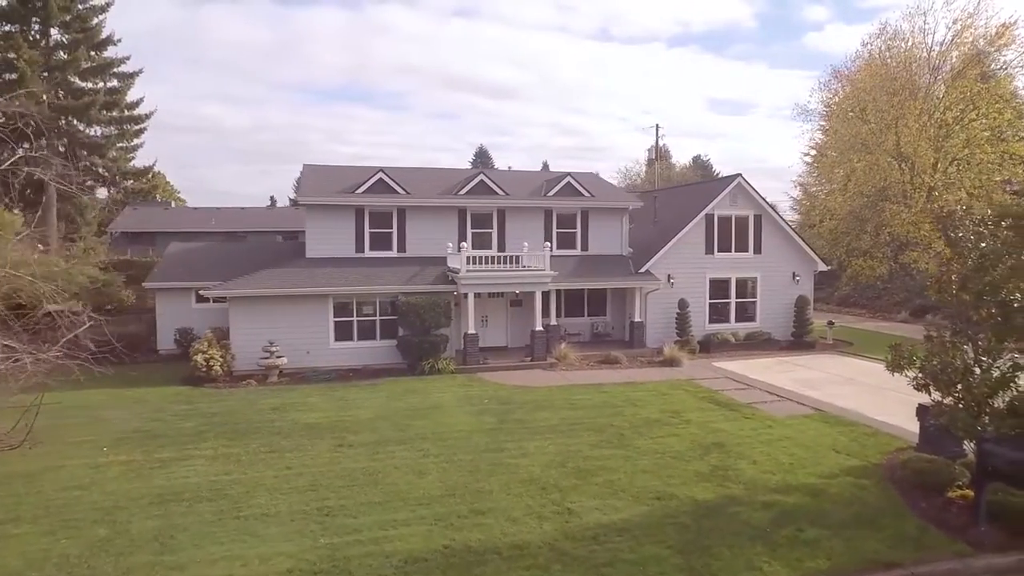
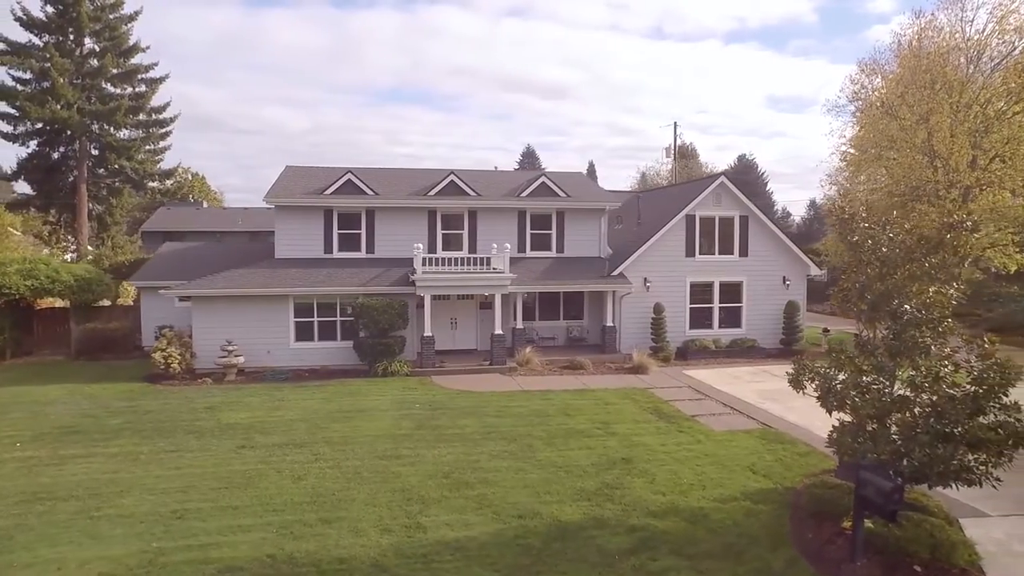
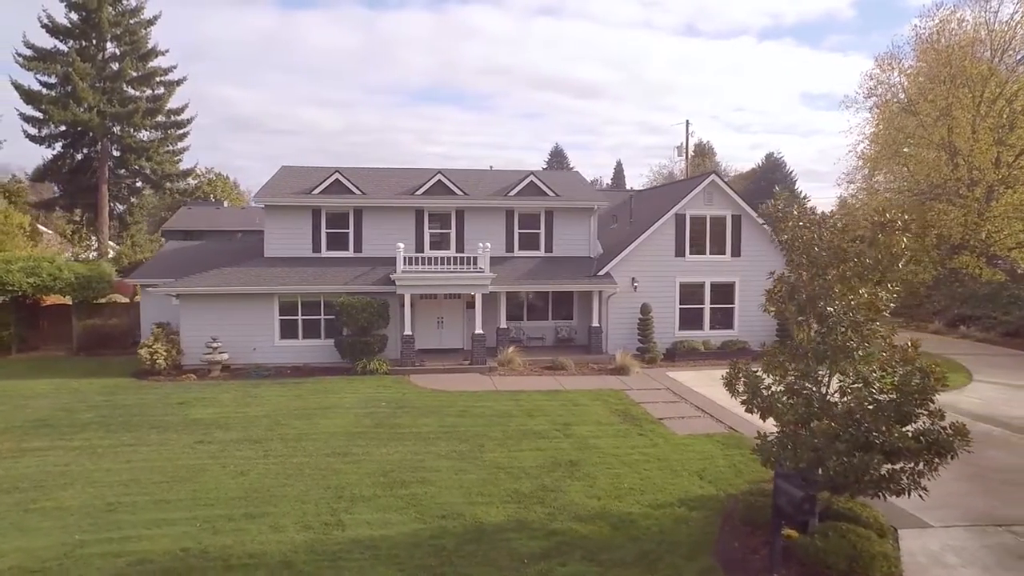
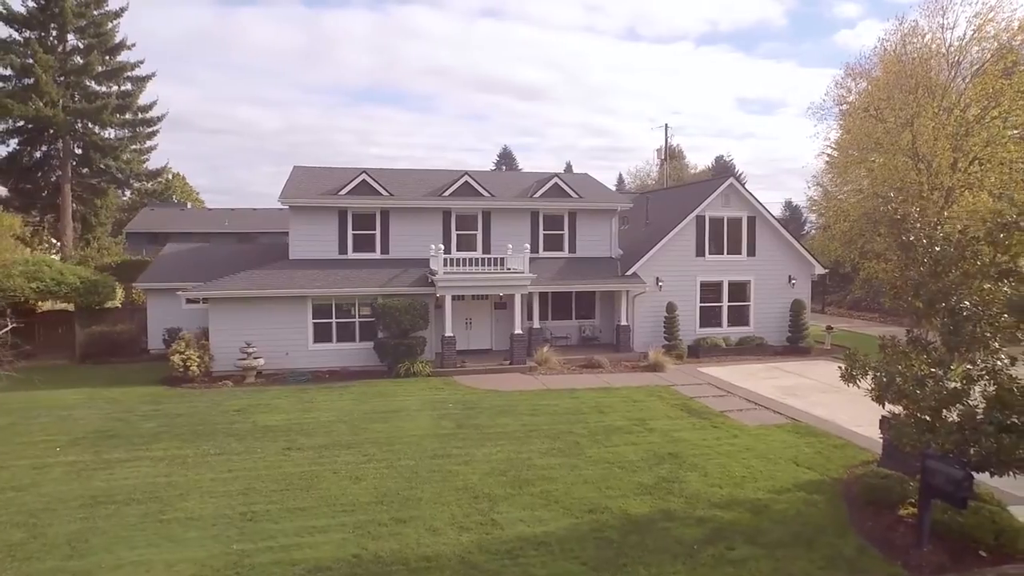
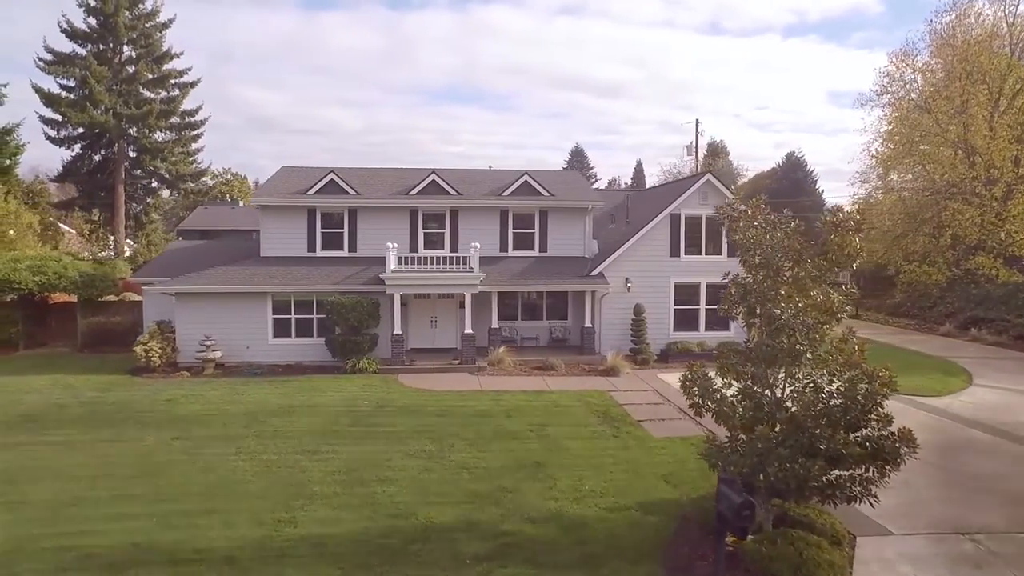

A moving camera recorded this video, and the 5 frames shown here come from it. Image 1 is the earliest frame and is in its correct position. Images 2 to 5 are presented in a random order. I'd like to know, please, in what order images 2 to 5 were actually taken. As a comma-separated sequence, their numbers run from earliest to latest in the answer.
4, 2, 3, 5
